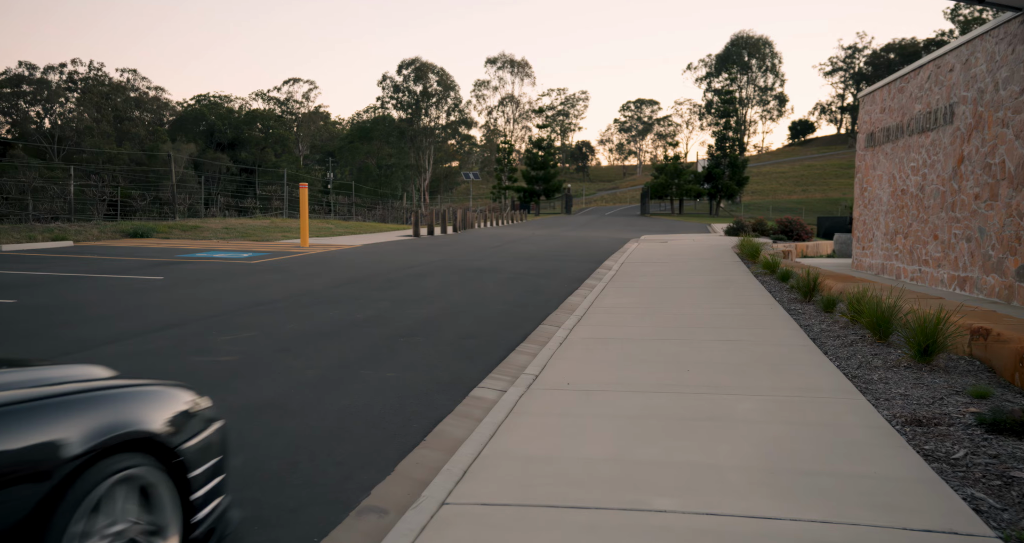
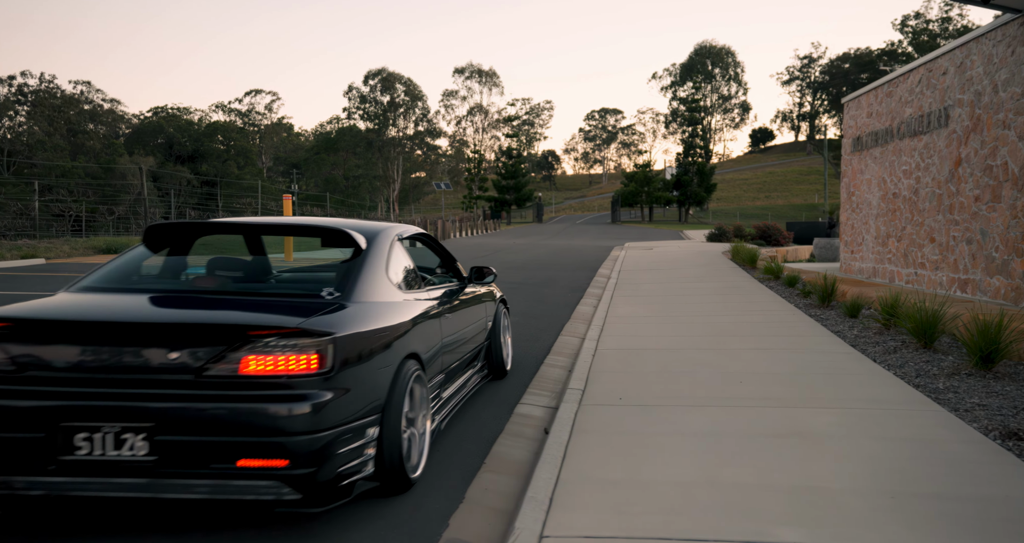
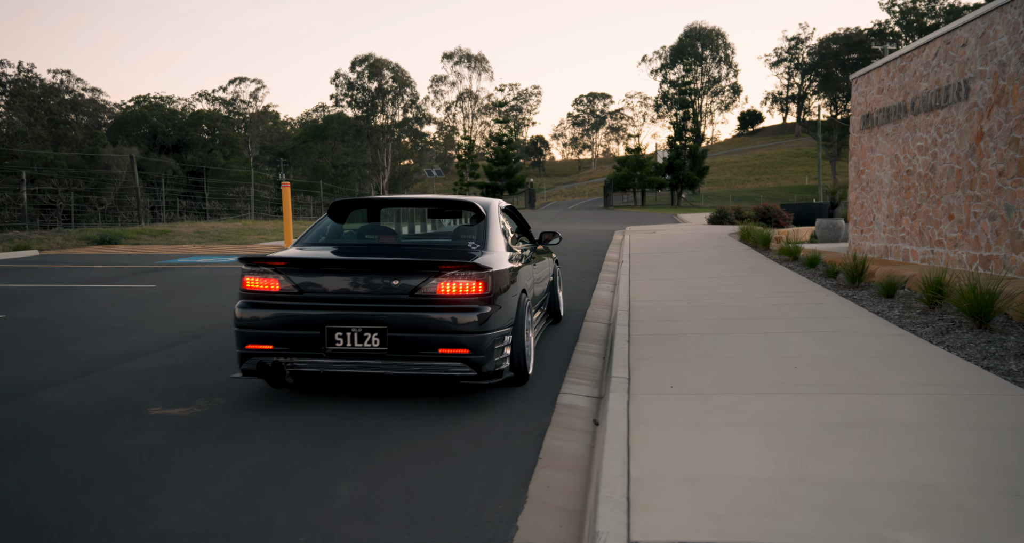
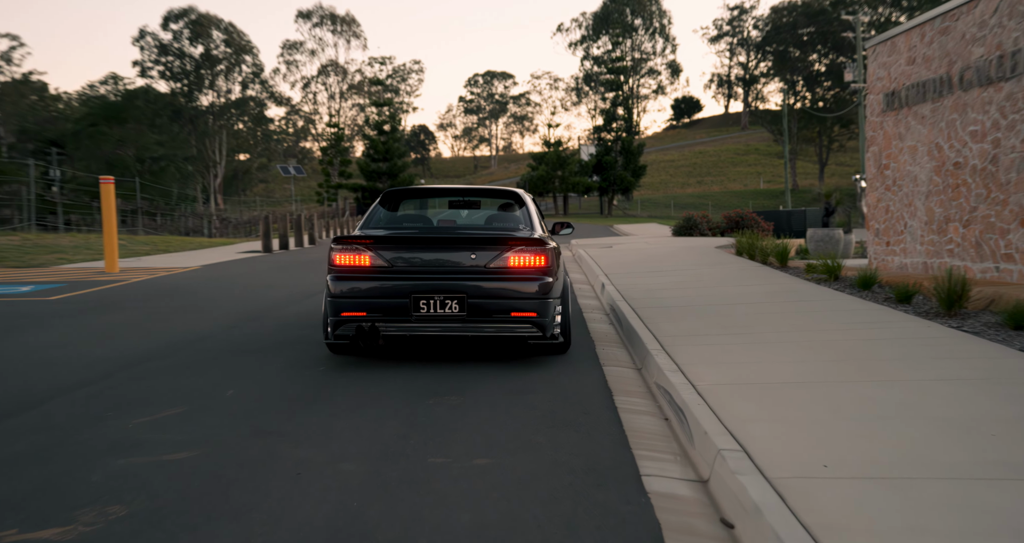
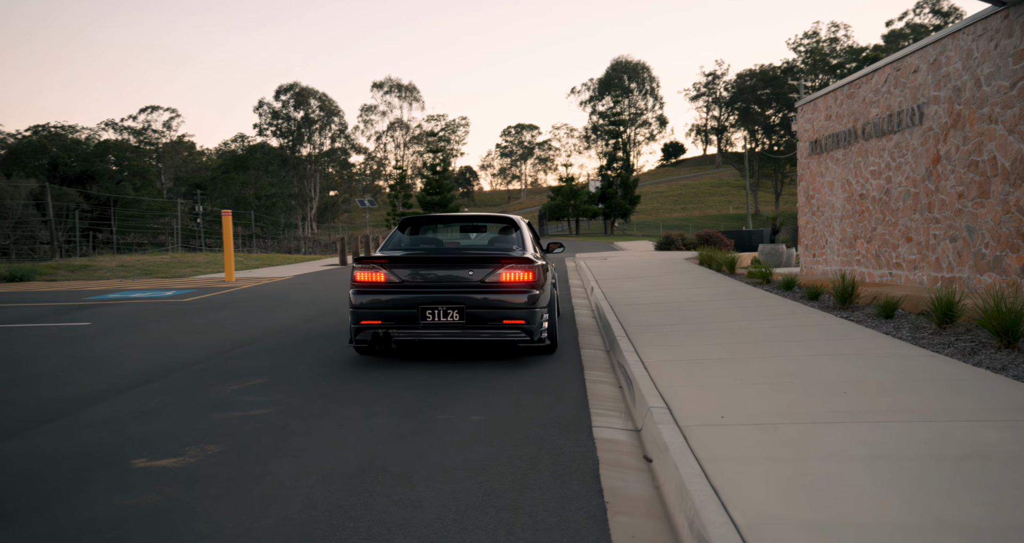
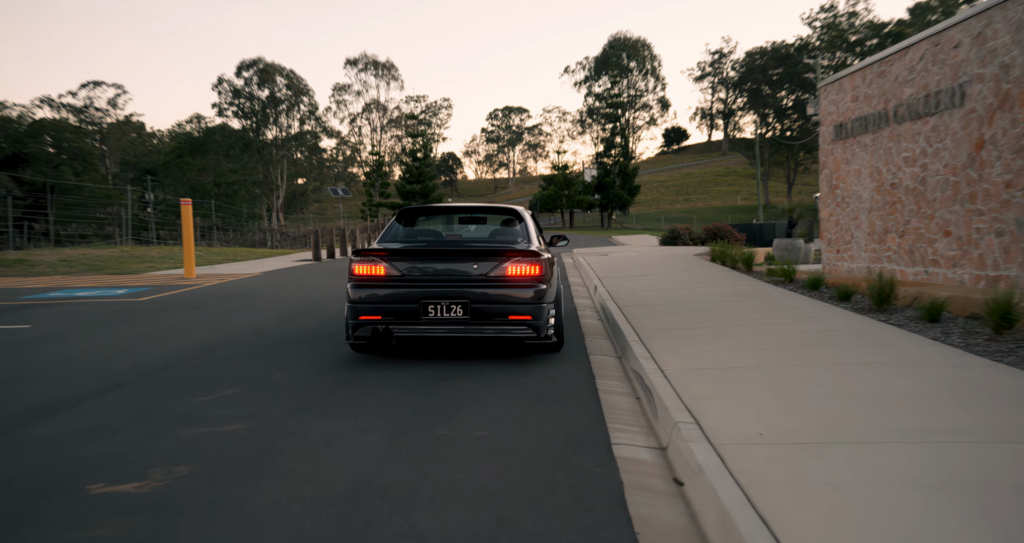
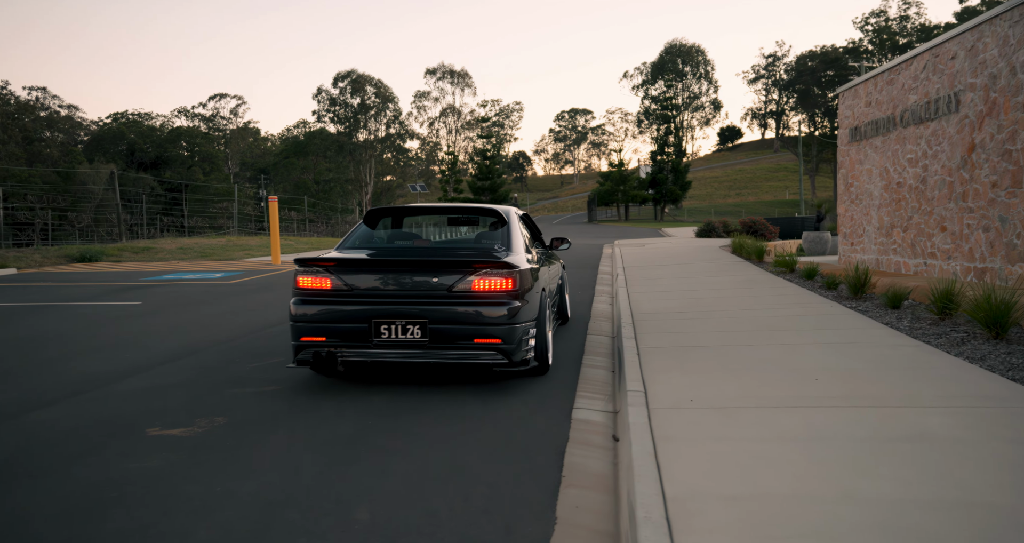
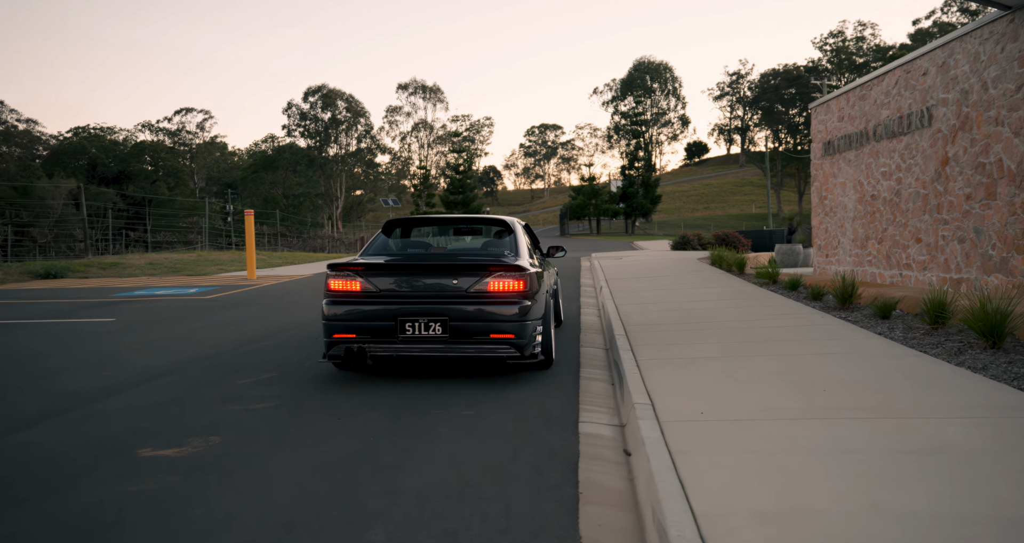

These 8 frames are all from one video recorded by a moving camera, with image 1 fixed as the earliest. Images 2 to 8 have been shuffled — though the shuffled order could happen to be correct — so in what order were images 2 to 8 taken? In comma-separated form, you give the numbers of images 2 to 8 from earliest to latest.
2, 3, 7, 8, 5, 6, 4
